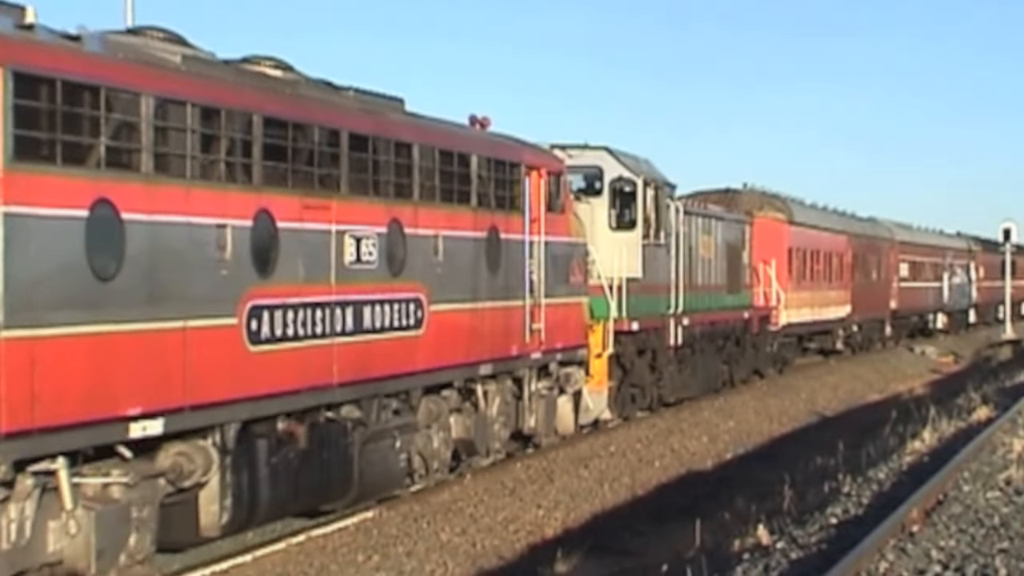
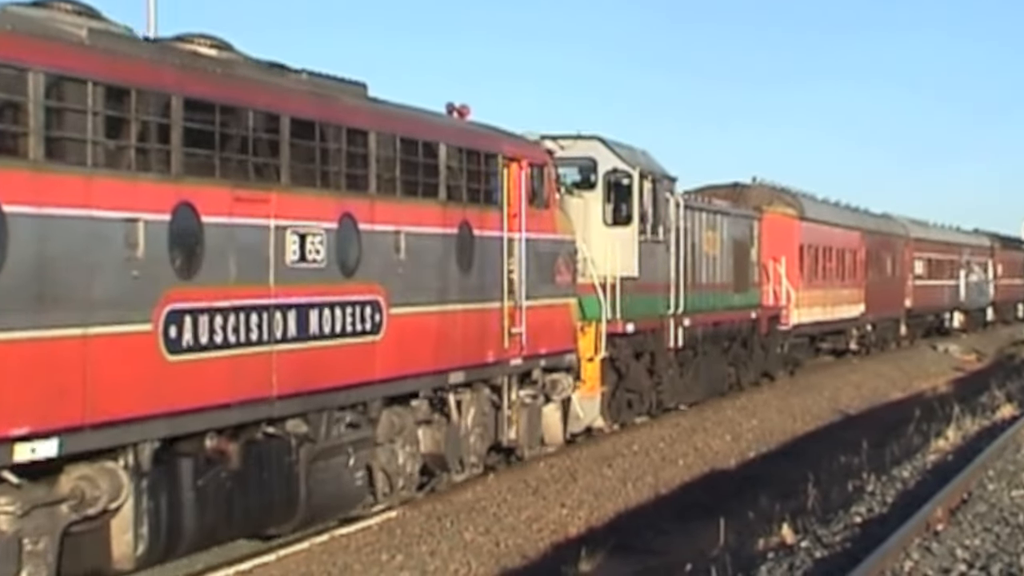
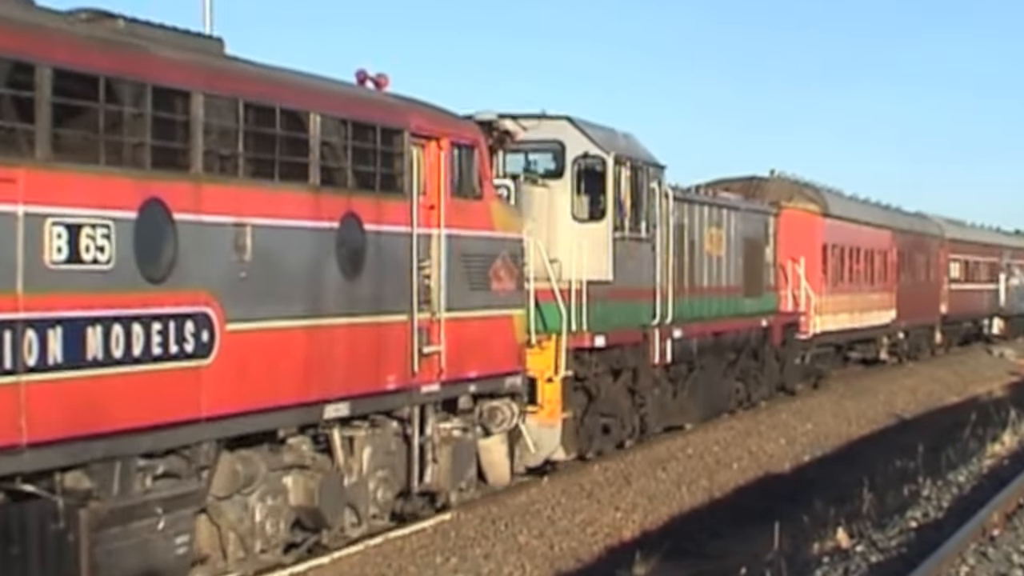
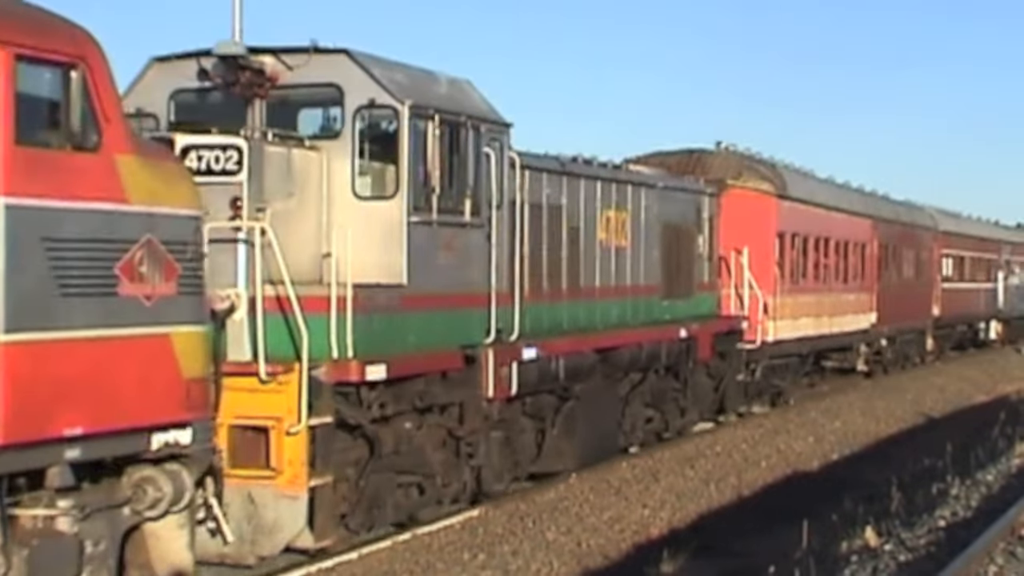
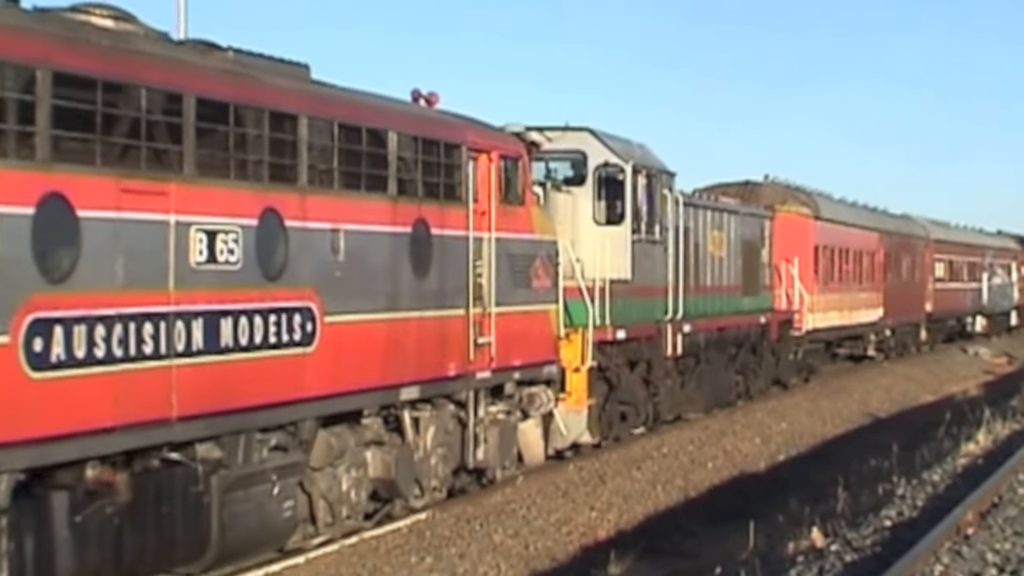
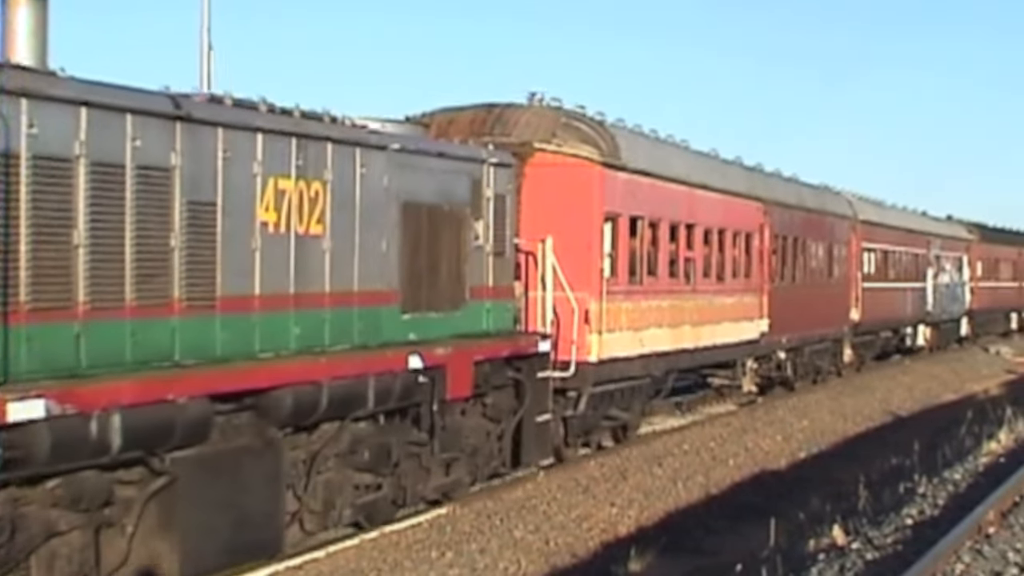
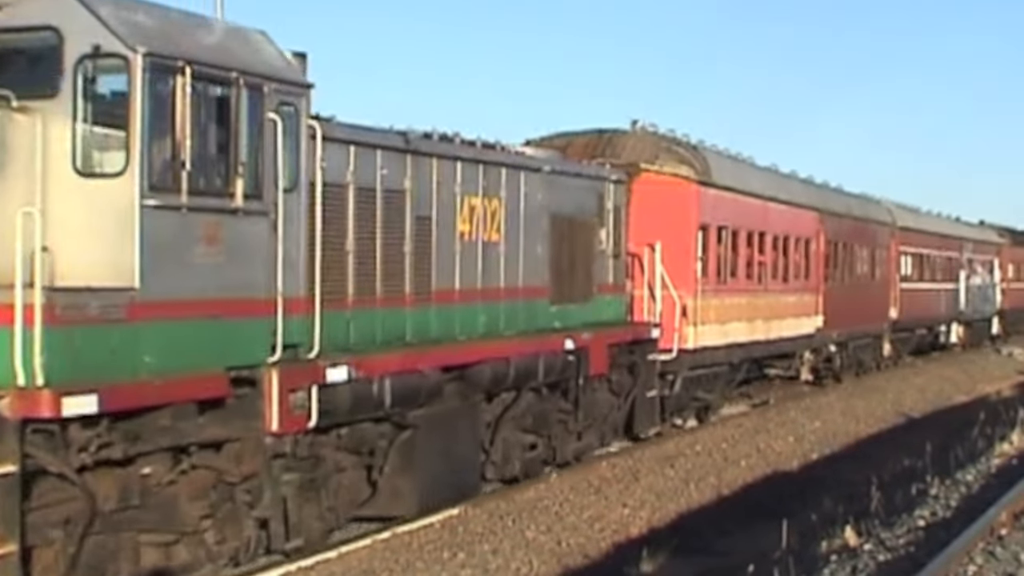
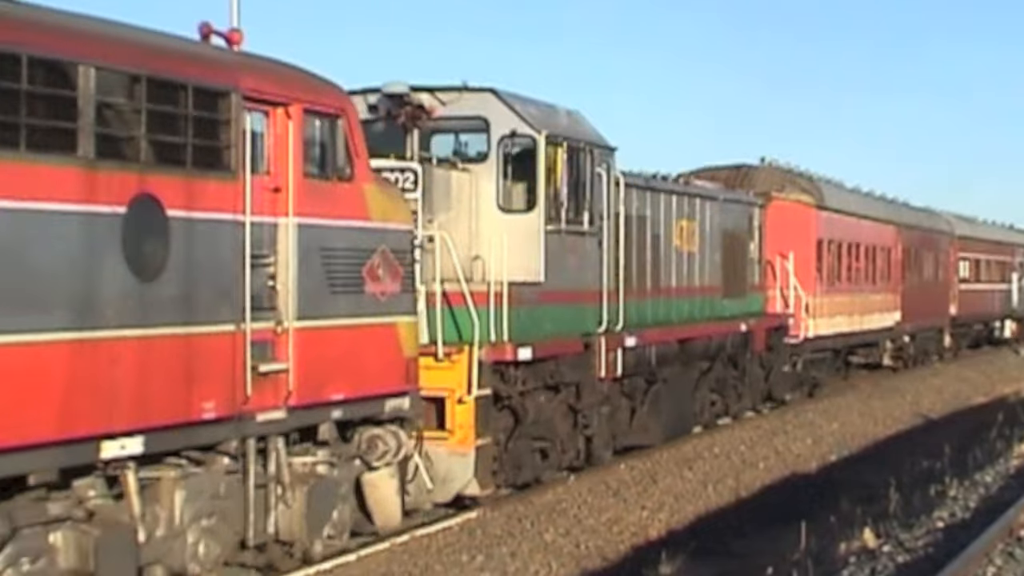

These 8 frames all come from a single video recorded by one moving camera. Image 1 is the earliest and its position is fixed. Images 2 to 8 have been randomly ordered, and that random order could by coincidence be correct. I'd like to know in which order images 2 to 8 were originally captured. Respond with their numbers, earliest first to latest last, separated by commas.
2, 5, 3, 8, 4, 7, 6
